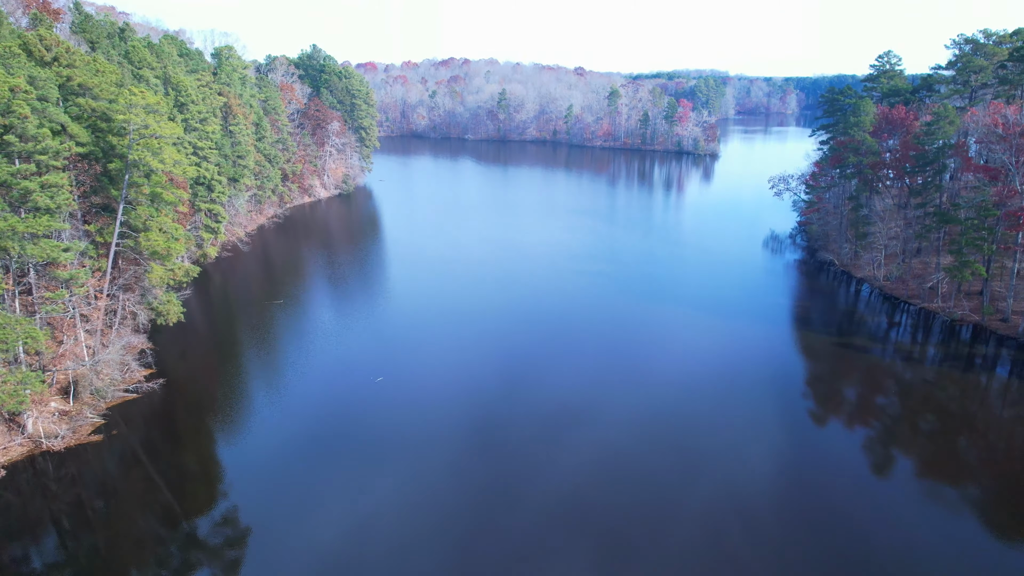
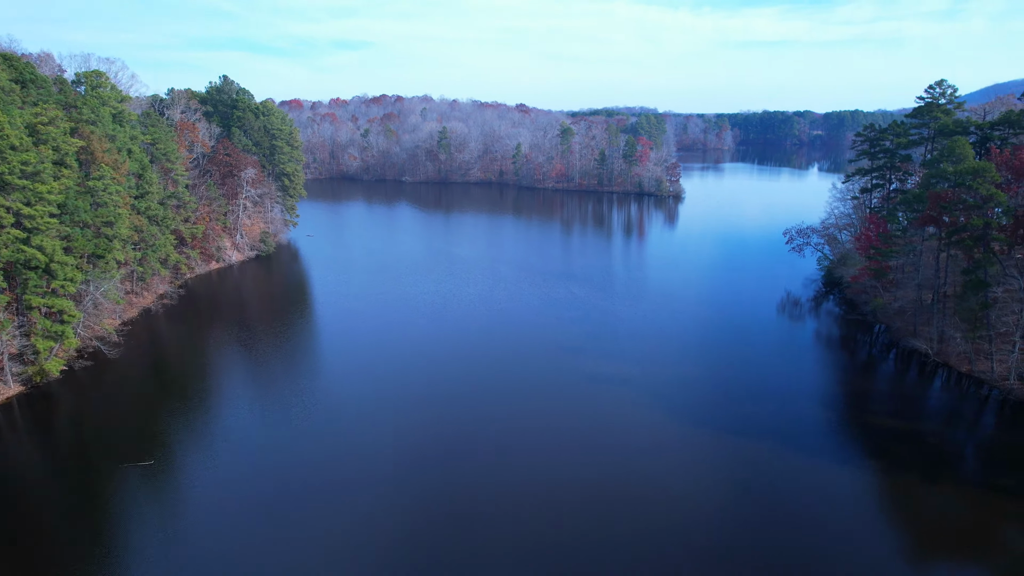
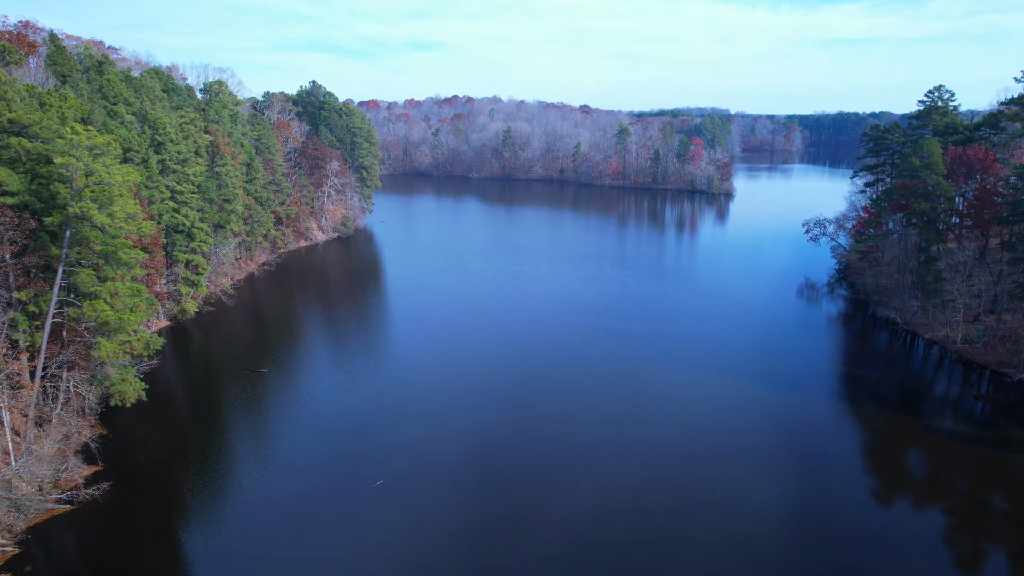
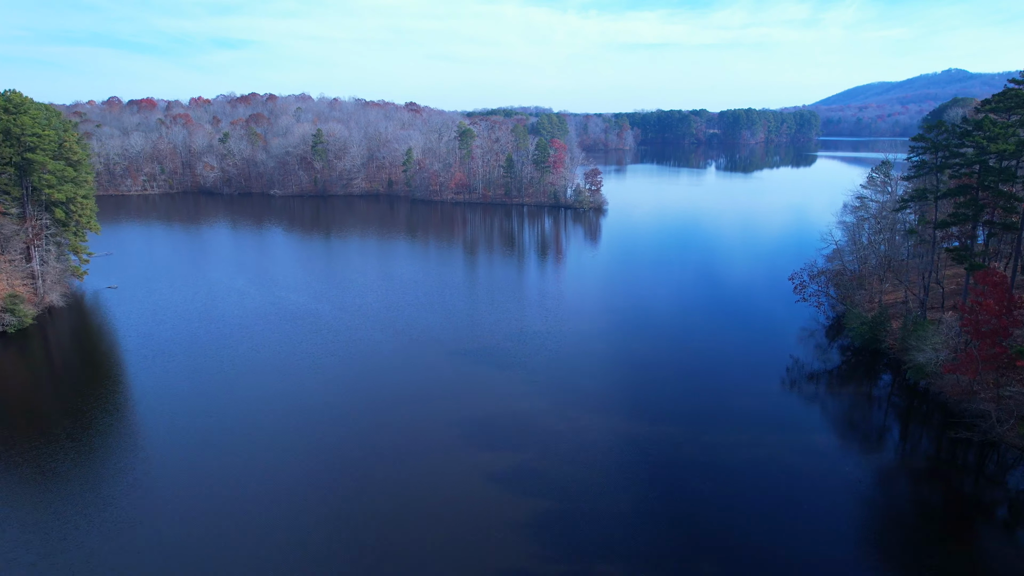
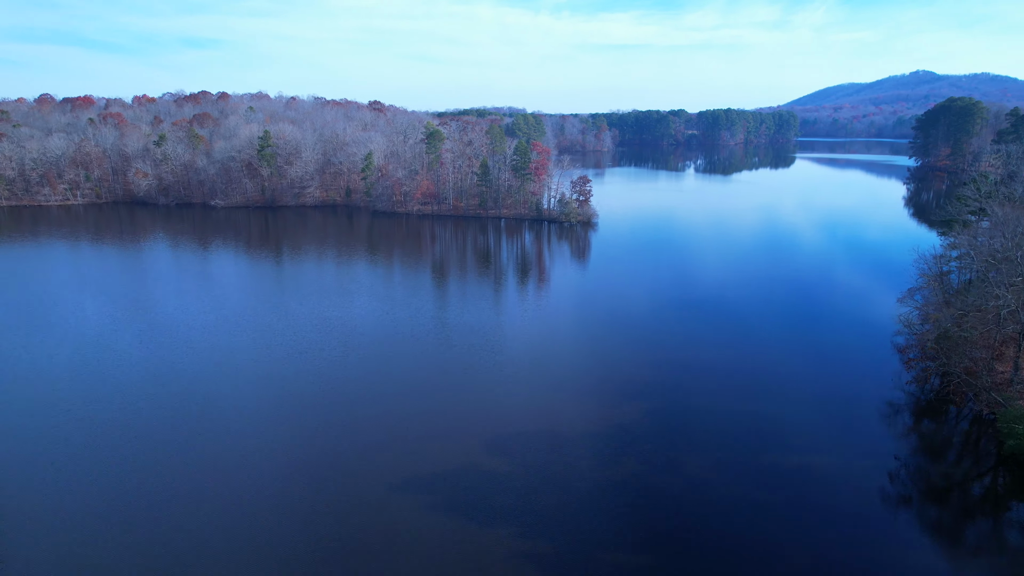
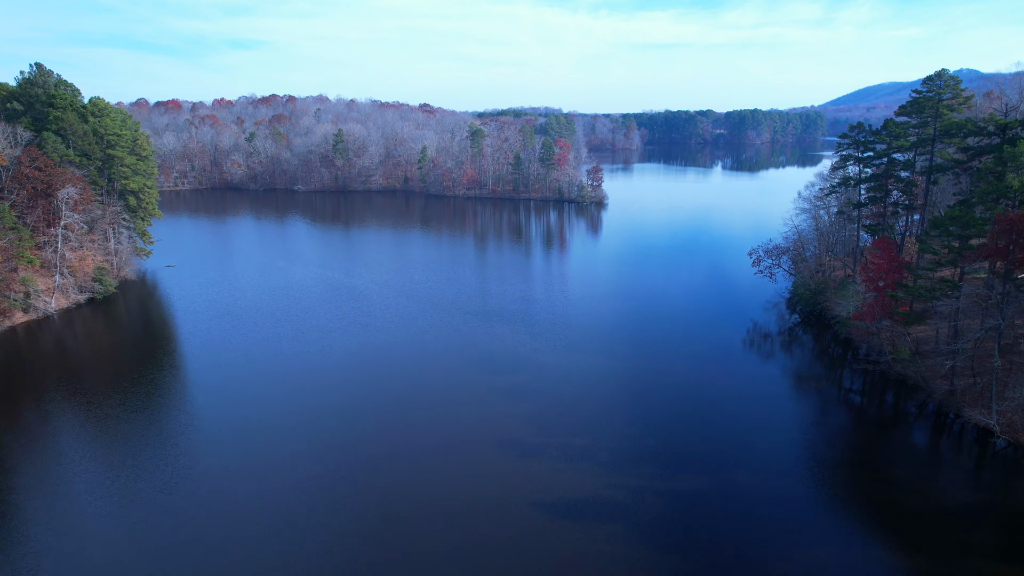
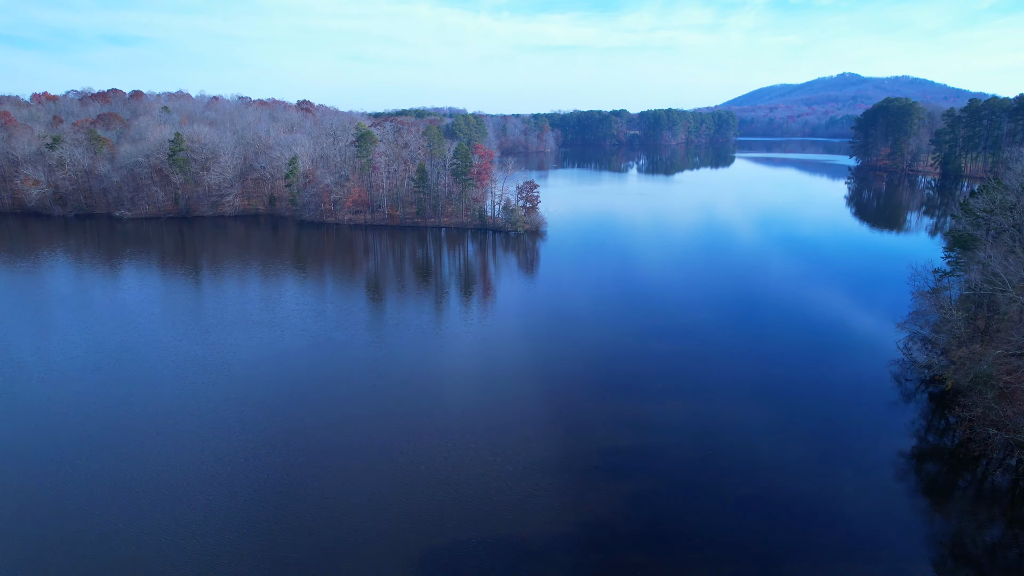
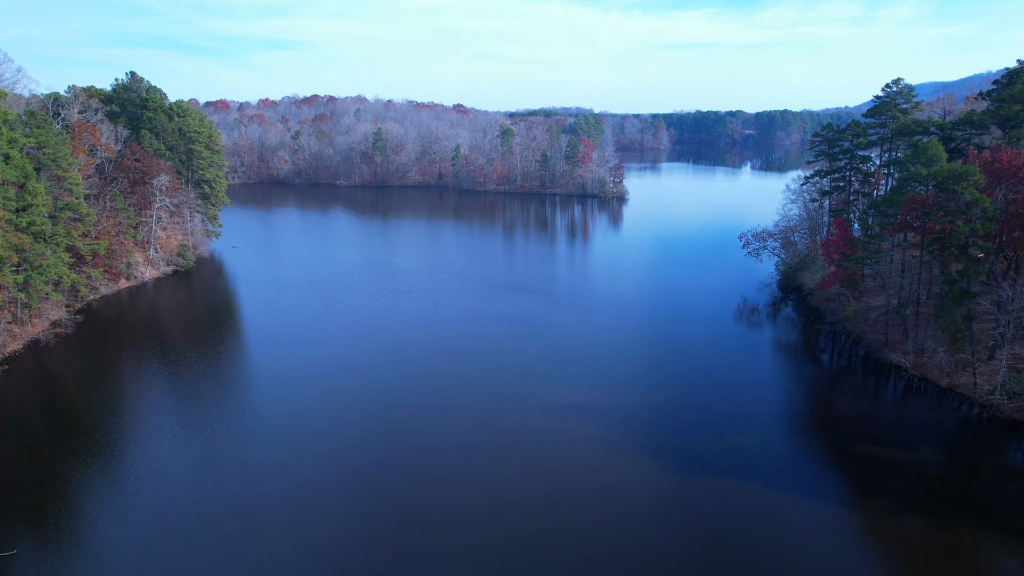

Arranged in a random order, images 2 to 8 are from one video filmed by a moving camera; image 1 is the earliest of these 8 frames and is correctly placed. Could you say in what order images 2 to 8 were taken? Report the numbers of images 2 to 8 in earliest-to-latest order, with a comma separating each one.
3, 2, 8, 6, 4, 5, 7
